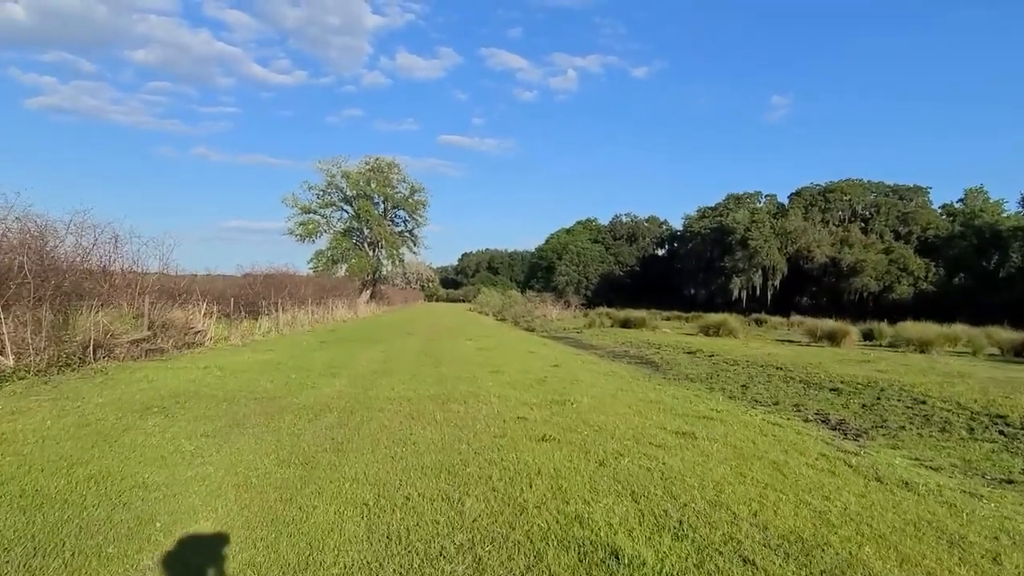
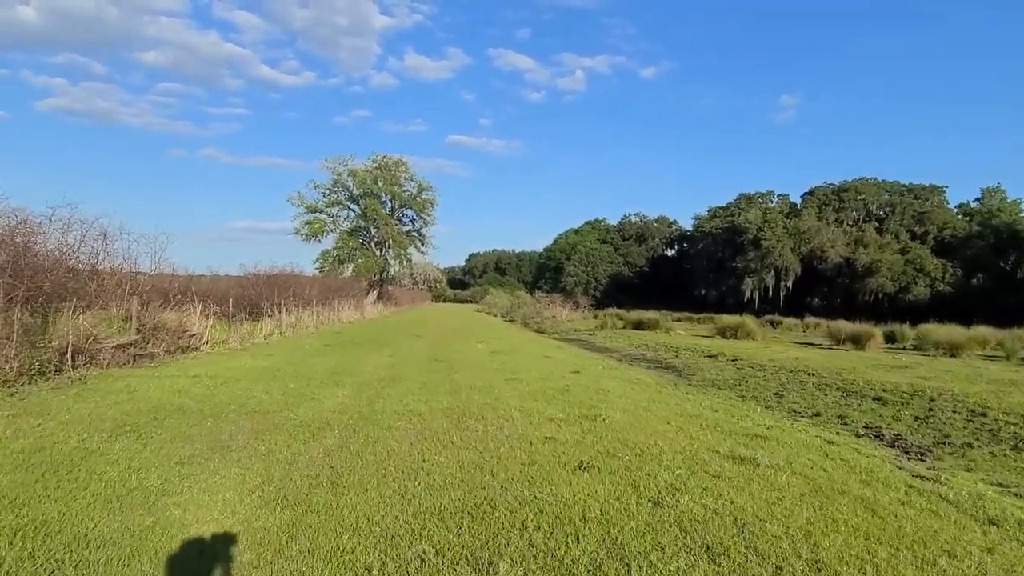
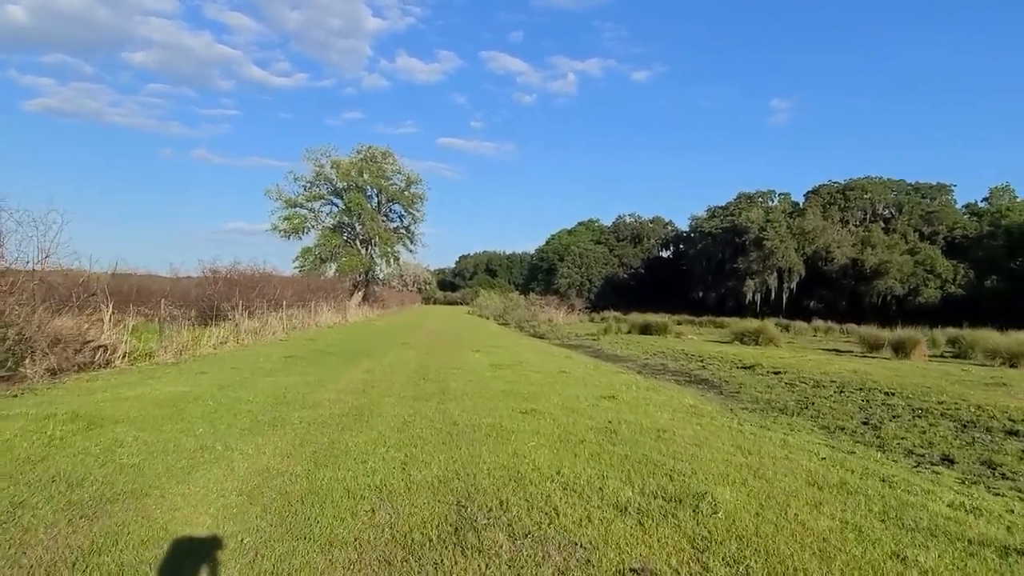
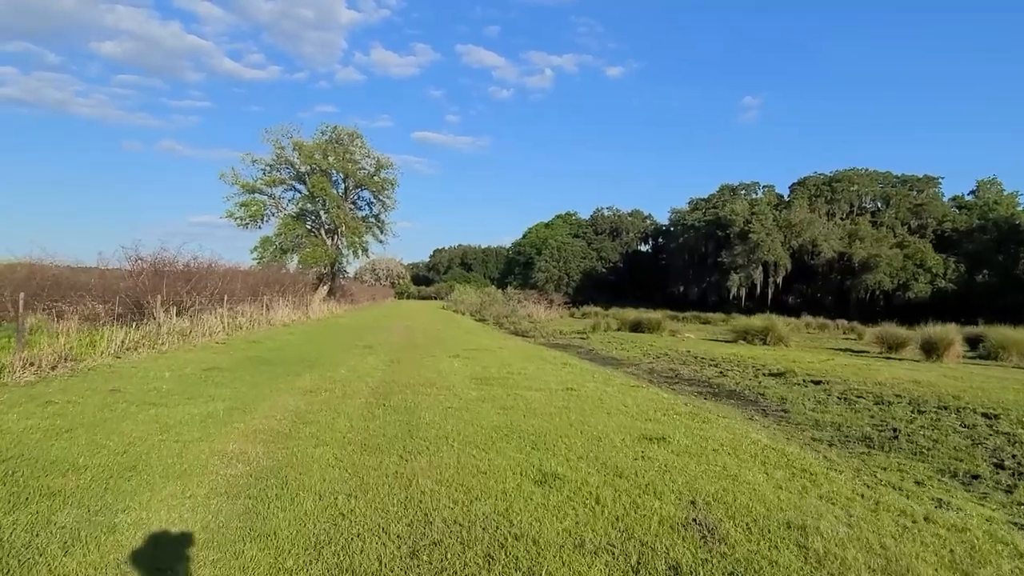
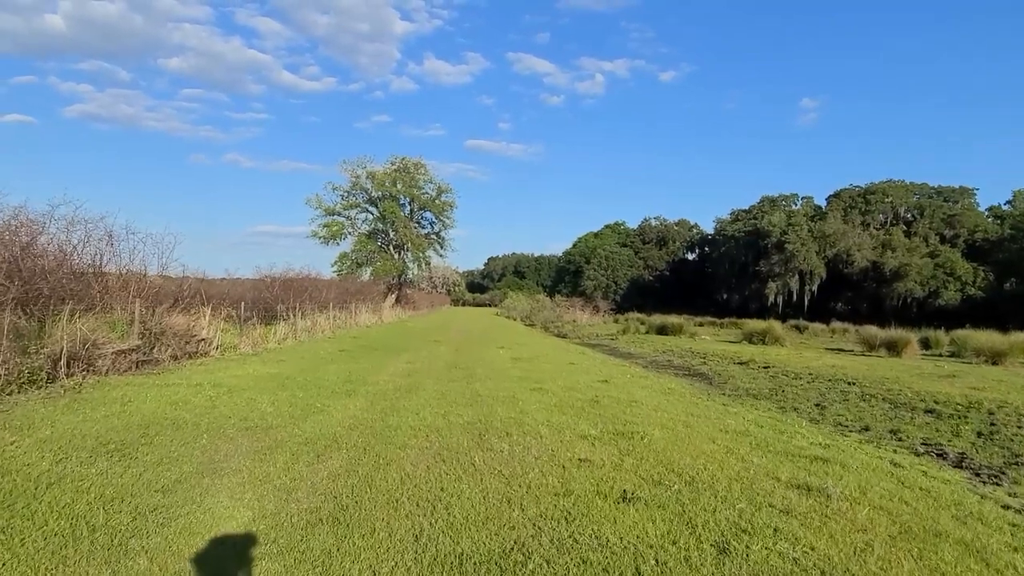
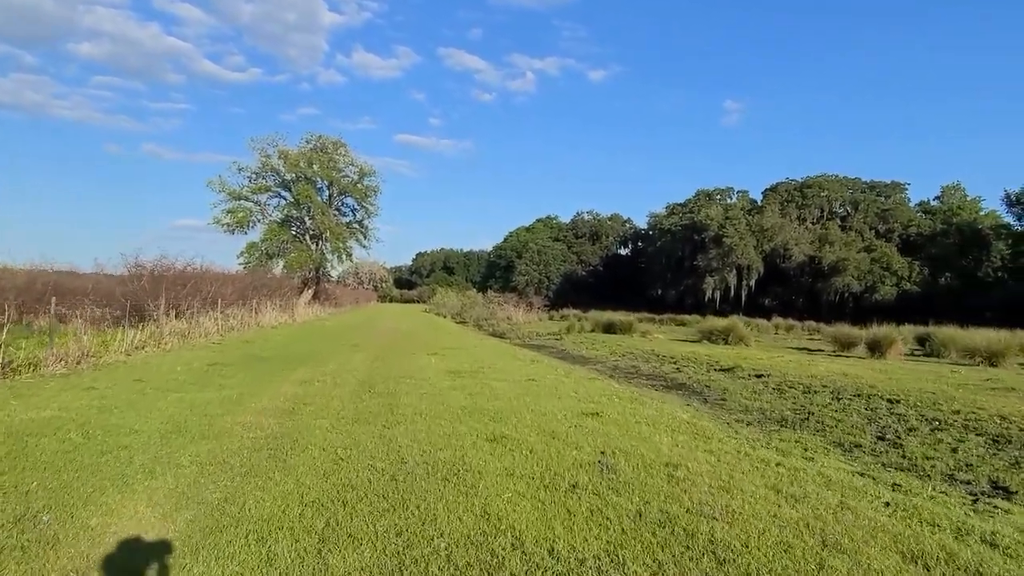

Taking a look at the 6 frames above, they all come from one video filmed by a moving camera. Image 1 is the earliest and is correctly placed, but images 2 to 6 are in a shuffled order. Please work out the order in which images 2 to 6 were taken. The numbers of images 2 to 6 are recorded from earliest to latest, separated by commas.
2, 5, 3, 6, 4
